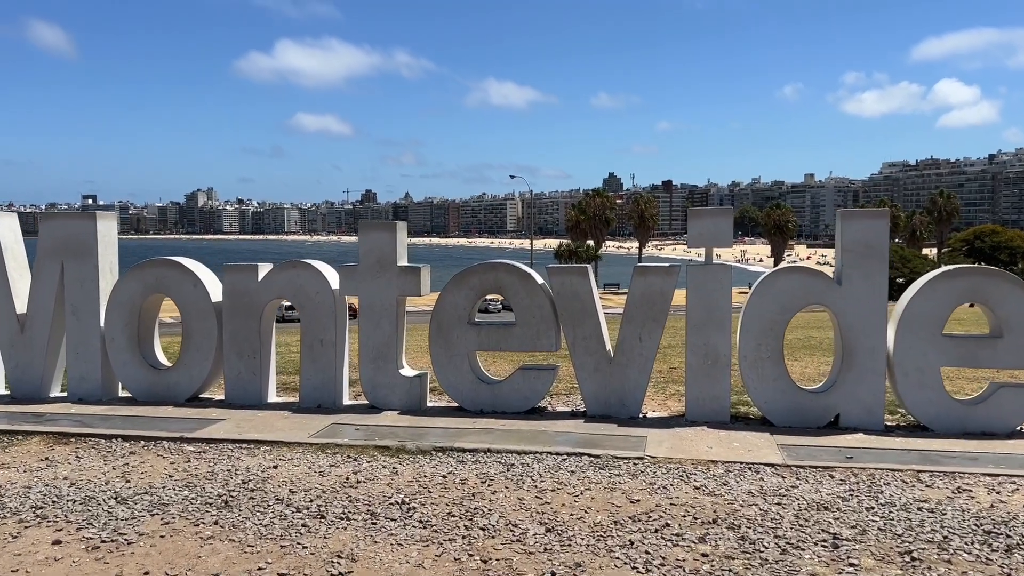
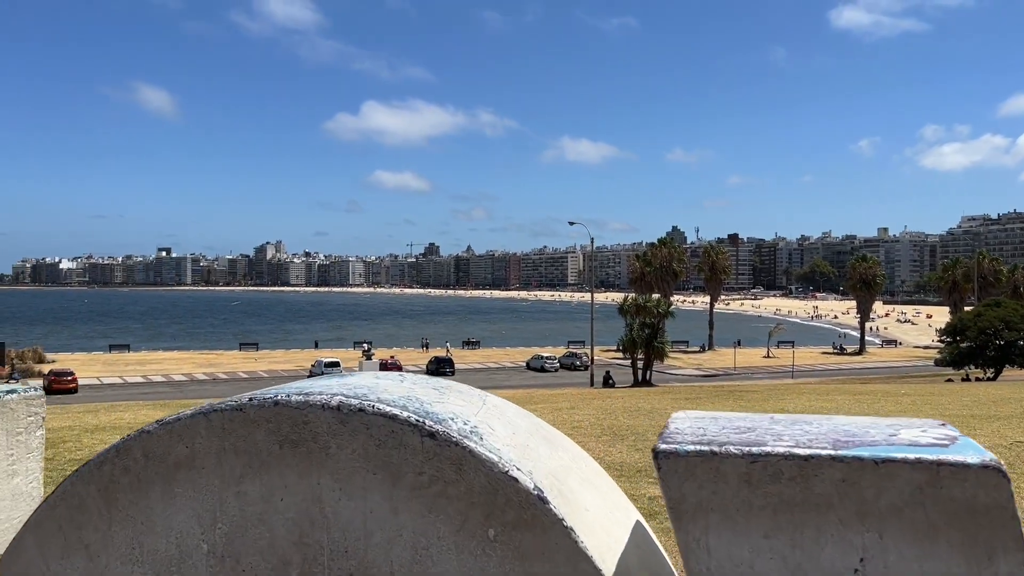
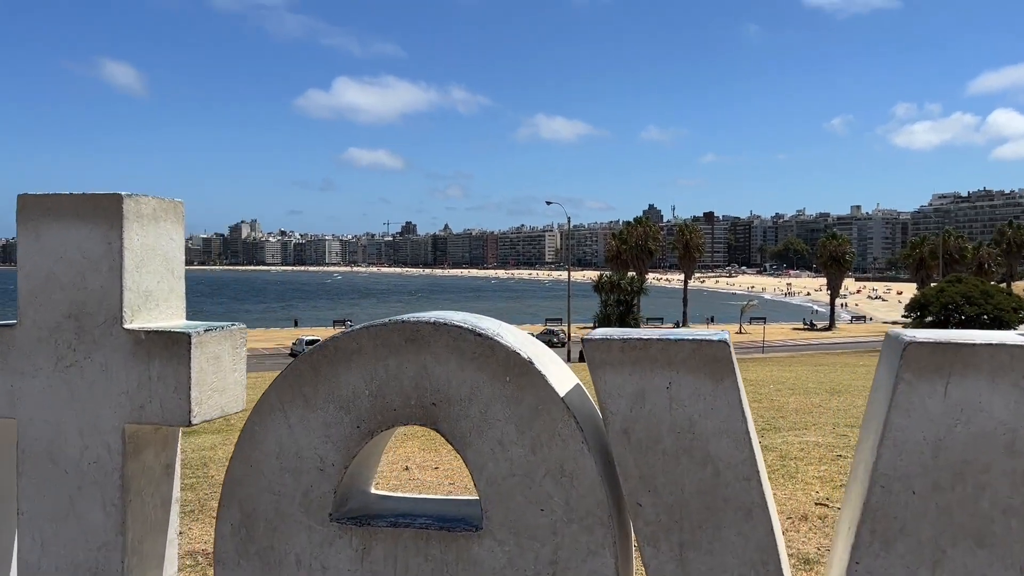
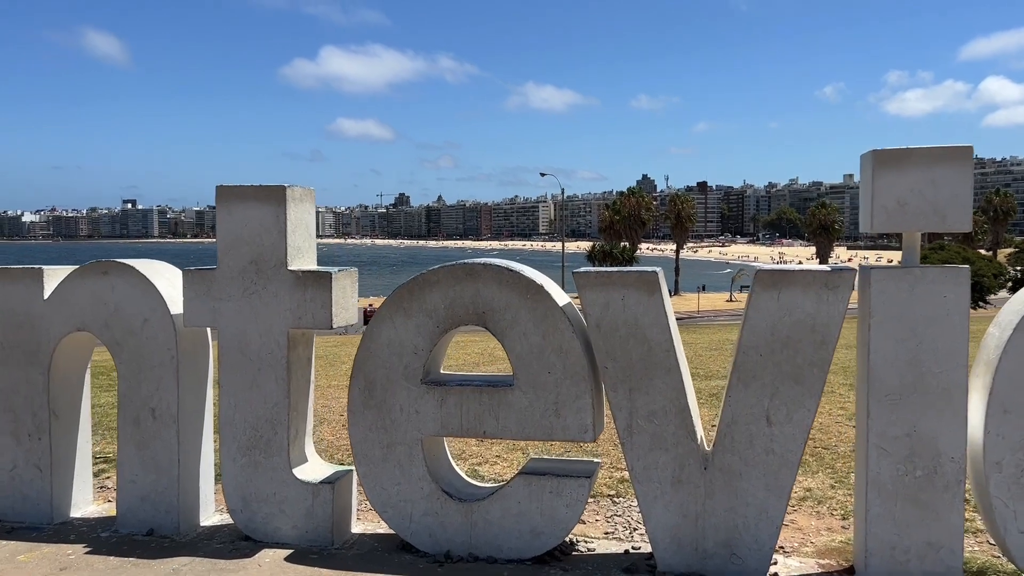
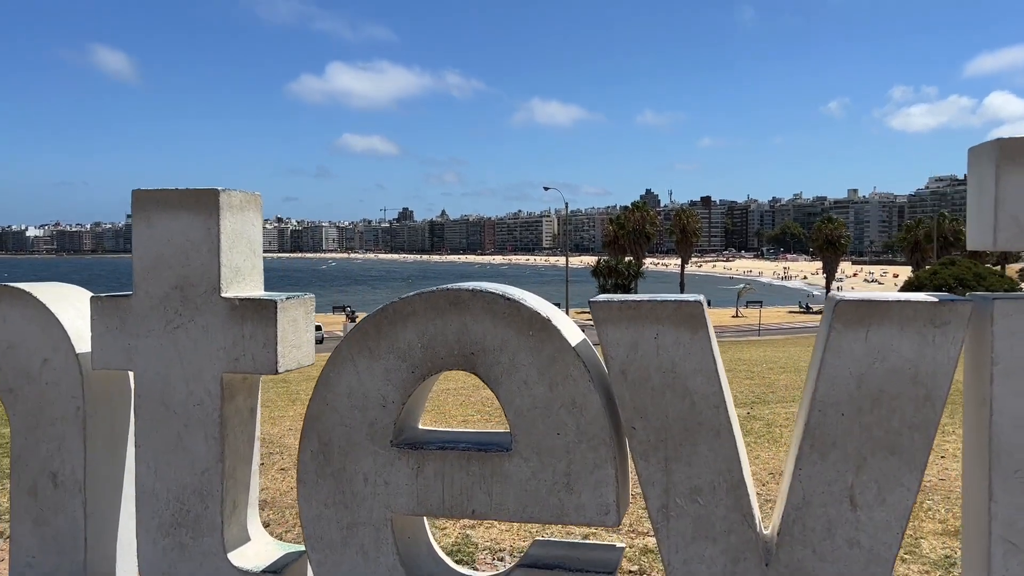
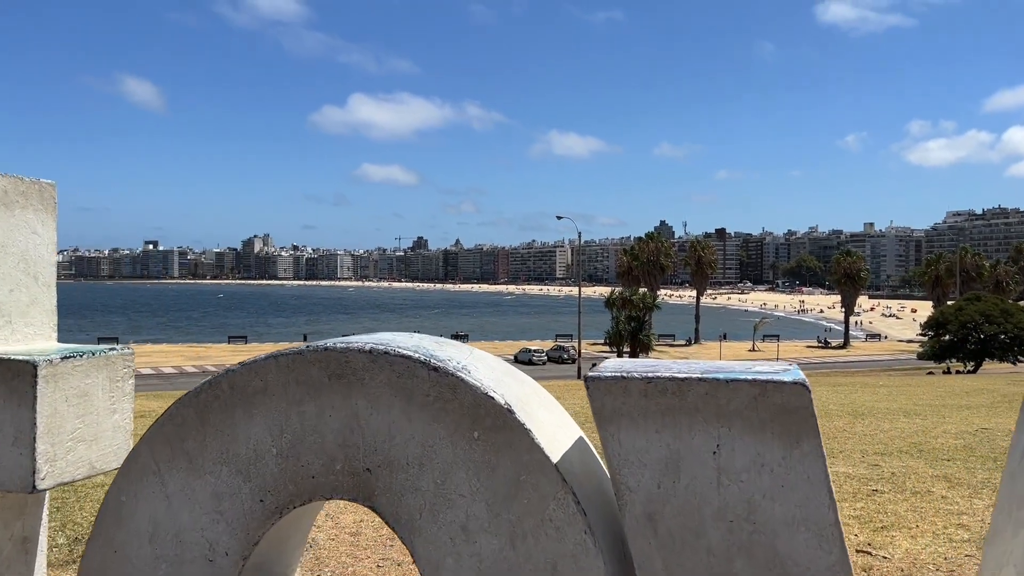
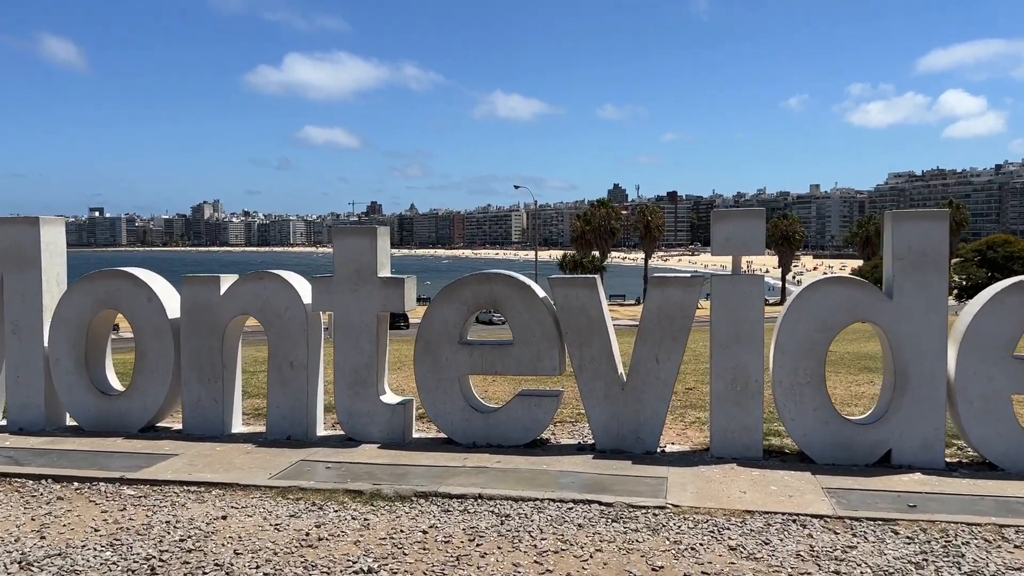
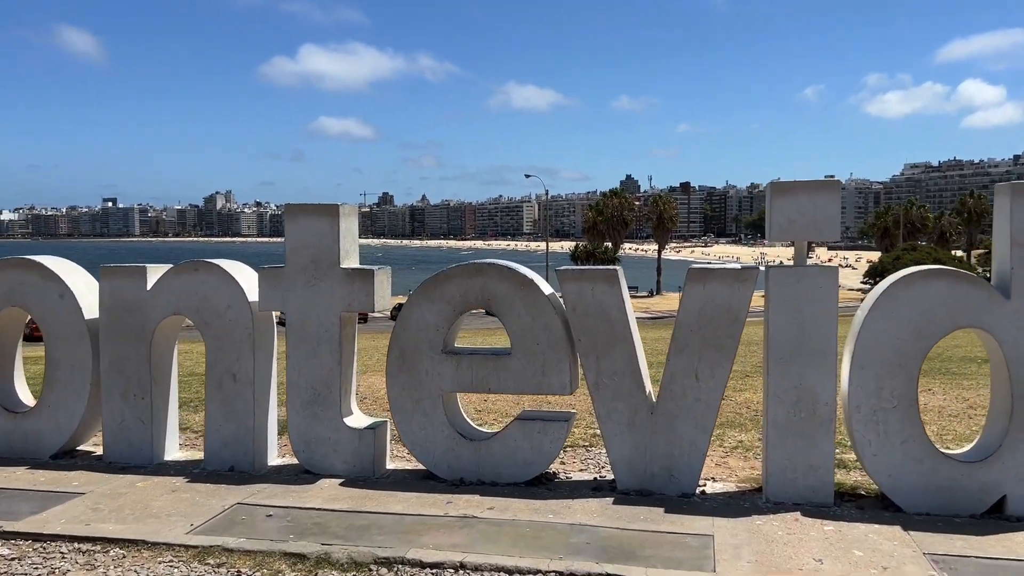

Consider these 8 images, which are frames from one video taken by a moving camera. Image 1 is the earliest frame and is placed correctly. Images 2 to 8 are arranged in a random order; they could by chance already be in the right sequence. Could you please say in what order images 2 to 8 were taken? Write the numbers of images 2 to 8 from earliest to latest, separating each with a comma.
7, 8, 4, 5, 3, 6, 2
